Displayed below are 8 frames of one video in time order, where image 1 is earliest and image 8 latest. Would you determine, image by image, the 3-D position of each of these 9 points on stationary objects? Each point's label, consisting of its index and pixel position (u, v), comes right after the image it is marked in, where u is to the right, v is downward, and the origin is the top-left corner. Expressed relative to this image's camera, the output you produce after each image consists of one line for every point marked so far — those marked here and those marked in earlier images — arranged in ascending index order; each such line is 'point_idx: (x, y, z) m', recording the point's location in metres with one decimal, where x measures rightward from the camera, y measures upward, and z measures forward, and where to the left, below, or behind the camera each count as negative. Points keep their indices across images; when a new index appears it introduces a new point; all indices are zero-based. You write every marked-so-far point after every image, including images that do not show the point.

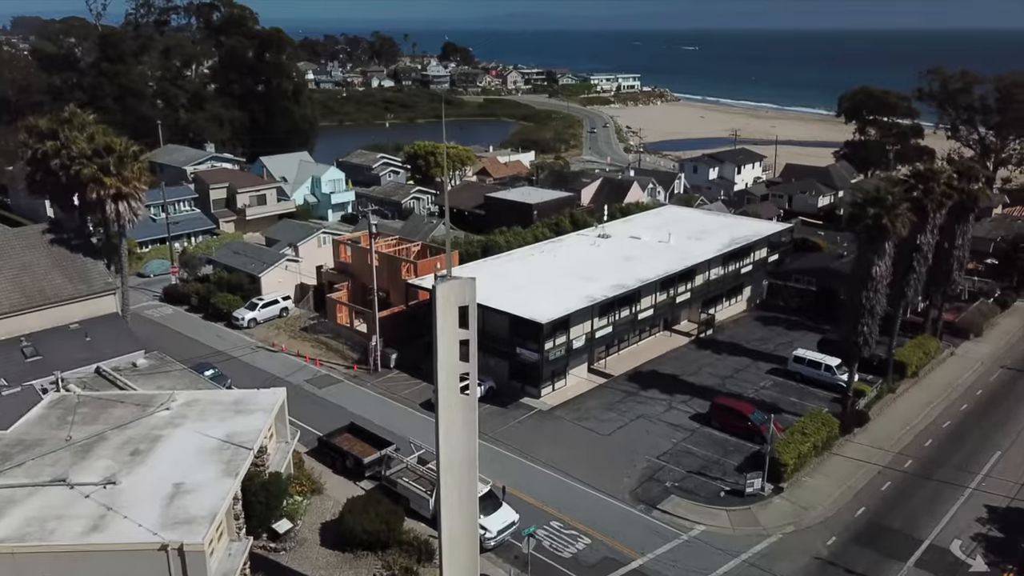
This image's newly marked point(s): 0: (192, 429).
0: (-6.2, -2.7, +15.8) m
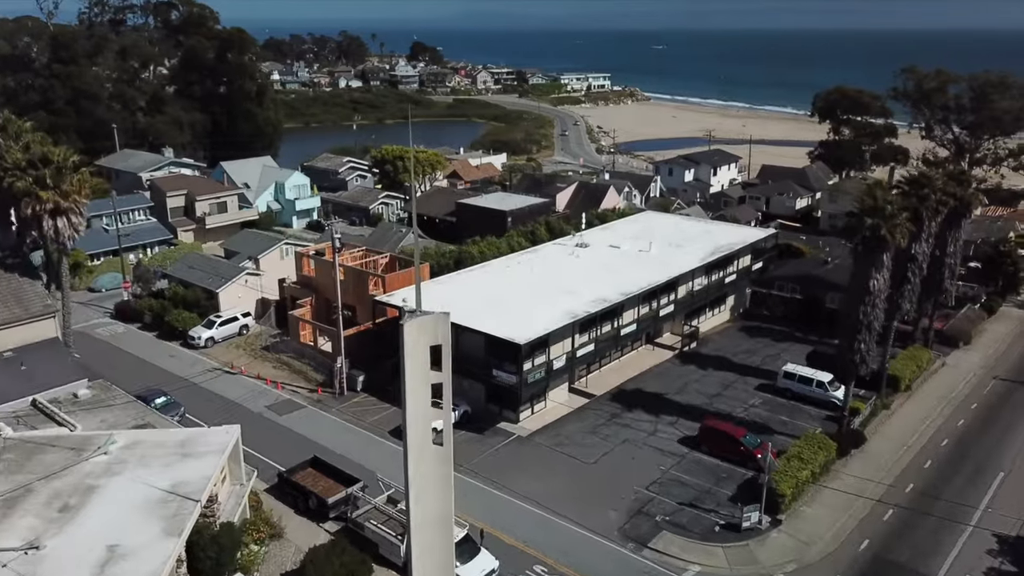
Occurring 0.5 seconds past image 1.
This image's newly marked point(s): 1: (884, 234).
0: (-6.5, -3.3, +14.1) m
1: (+8.5, +1.2, +18.8) m
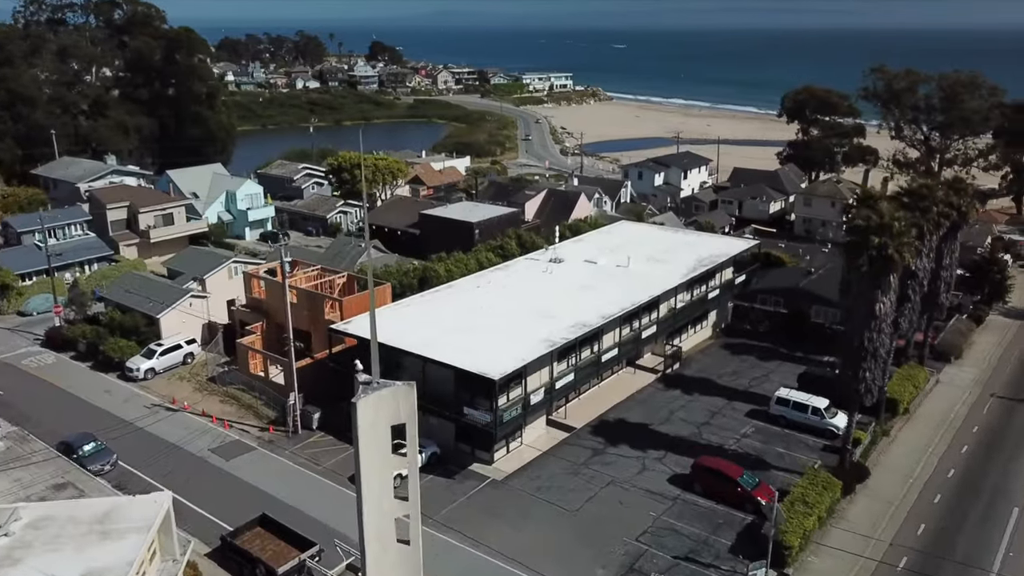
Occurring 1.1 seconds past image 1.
0: (-6.8, -4.0, +11.8) m
1: (+7.9, +0.7, +17.1) m
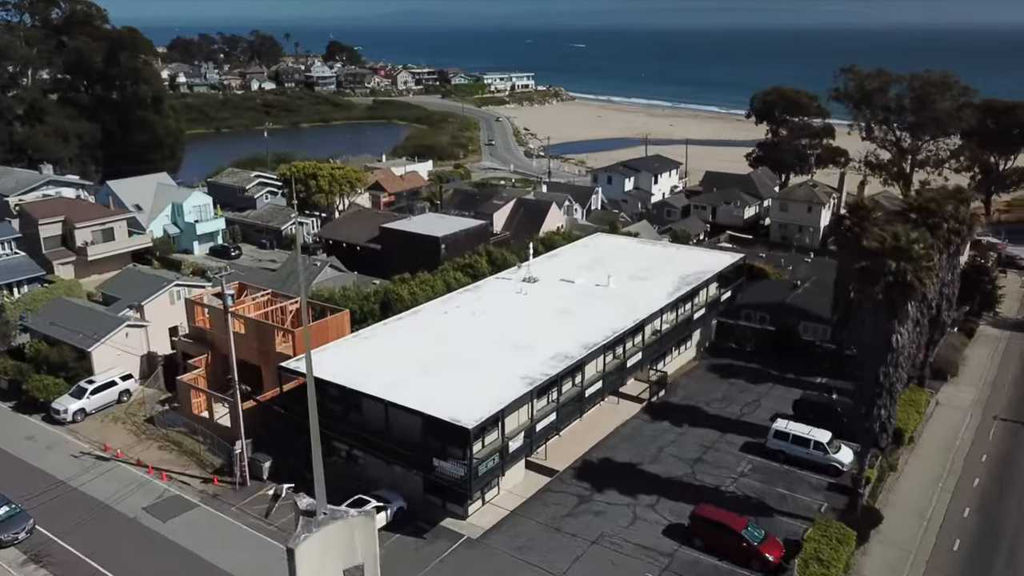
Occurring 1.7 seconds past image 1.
0: (-7.0, -4.8, +9.3) m
1: (+7.5, +0.1, +15.3) m
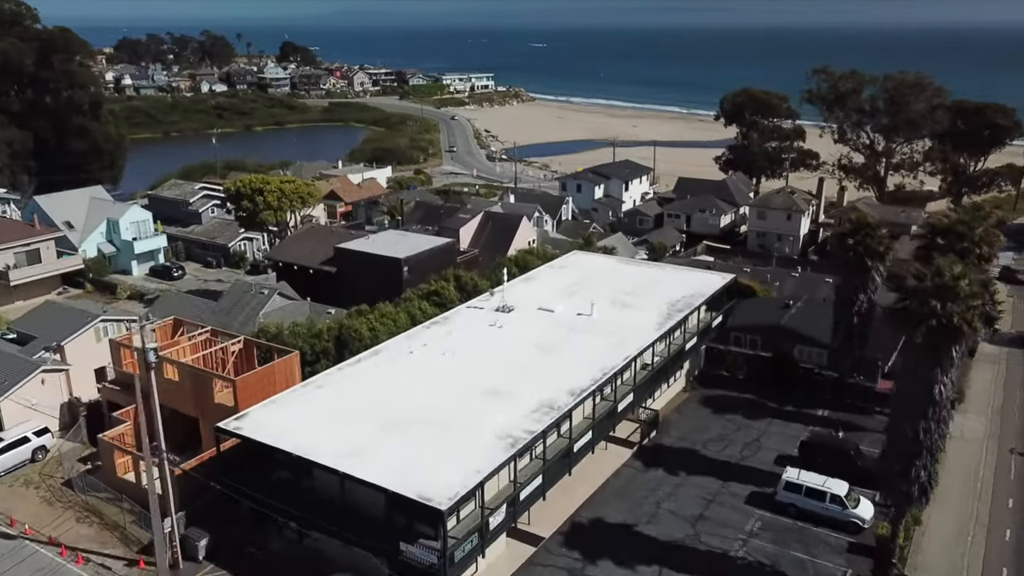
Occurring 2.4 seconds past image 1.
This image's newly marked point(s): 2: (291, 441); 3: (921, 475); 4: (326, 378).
0: (-6.9, -5.8, +6.4) m
1: (+7.2, -0.6, +13.1) m
2: (-4.1, -2.9, +15.4) m
3: (+7.1, -3.2, +14.2) m
4: (-4.2, -2.0, +18.3) m
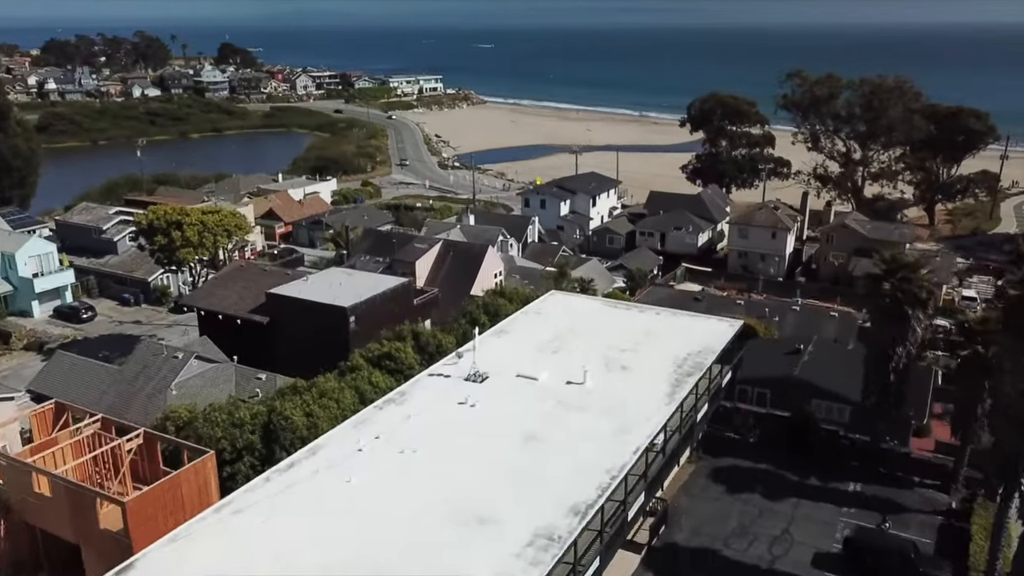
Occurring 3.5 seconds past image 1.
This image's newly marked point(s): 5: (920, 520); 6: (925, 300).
0: (-6.4, -7.3, +1.8) m
1: (+7.1, -1.8, +9.3) m
2: (-4.3, -4.3, +10.9) m
3: (+7.0, -4.5, +10.5) m
4: (-4.5, -3.5, +13.8) m
5: (+9.1, -5.2, +18.4) m
6: (+9.5, -0.3, +19.0) m
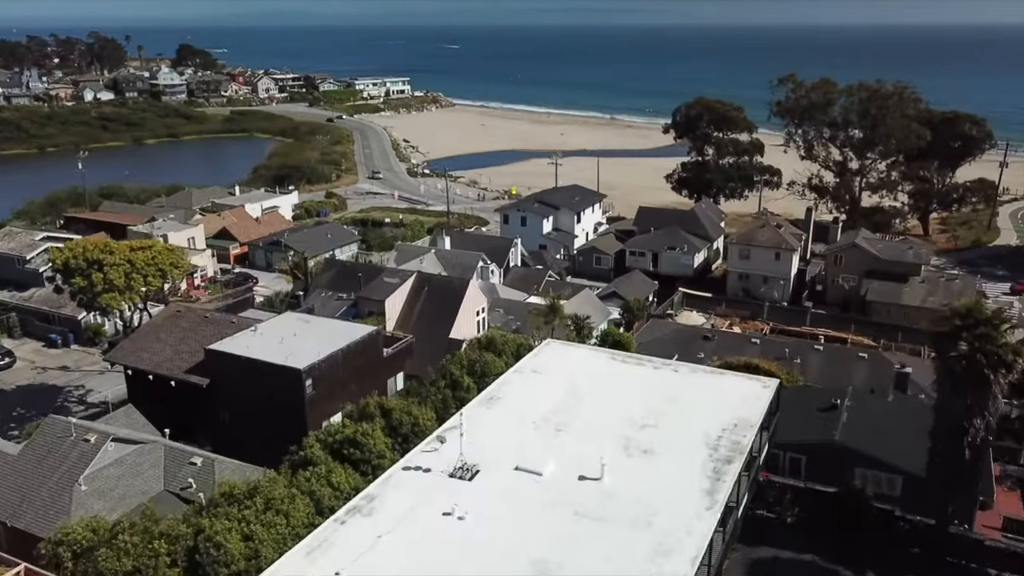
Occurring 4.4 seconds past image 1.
0: (-5.8, -8.6, -2.2) m
1: (+7.4, -3.0, +5.9) m
2: (-4.0, -5.6, +7.0) m
3: (+7.3, -5.6, +7.0) m
4: (-4.3, -4.8, +10.0) m
5: (+9.1, -6.3, +15.0) m
6: (+9.4, -1.4, +15.6) m
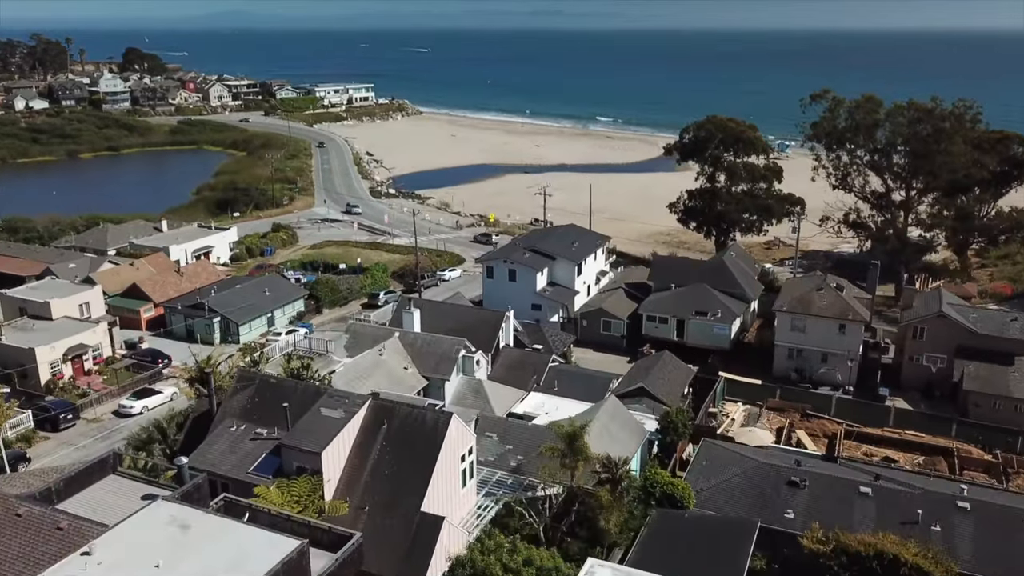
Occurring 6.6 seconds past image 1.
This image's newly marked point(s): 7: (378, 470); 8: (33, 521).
0: (-4.6, -11.4, -10.7) m
1: (+8.2, -5.7, -2.2) m
2: (-3.2, -8.4, -1.4) m
3: (+8.1, -8.3, -1.0) m
4: (-3.6, -7.6, +1.5) m
5: (+9.6, -9.0, +7.0) m
6: (+9.9, -4.1, +7.6) m
7: (-2.6, -3.5, +16.3) m
8: (-7.6, -3.8, +13.1) m
